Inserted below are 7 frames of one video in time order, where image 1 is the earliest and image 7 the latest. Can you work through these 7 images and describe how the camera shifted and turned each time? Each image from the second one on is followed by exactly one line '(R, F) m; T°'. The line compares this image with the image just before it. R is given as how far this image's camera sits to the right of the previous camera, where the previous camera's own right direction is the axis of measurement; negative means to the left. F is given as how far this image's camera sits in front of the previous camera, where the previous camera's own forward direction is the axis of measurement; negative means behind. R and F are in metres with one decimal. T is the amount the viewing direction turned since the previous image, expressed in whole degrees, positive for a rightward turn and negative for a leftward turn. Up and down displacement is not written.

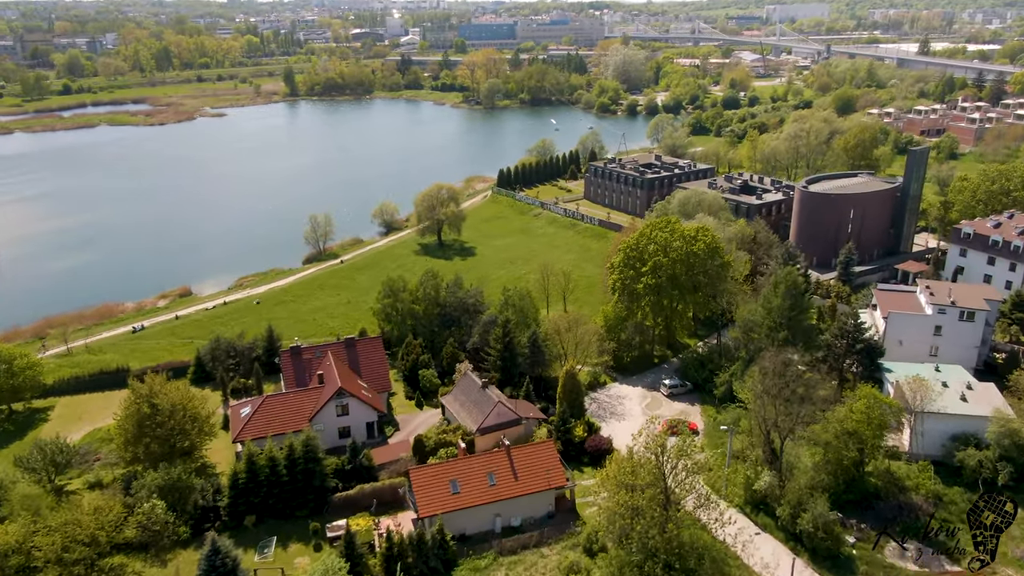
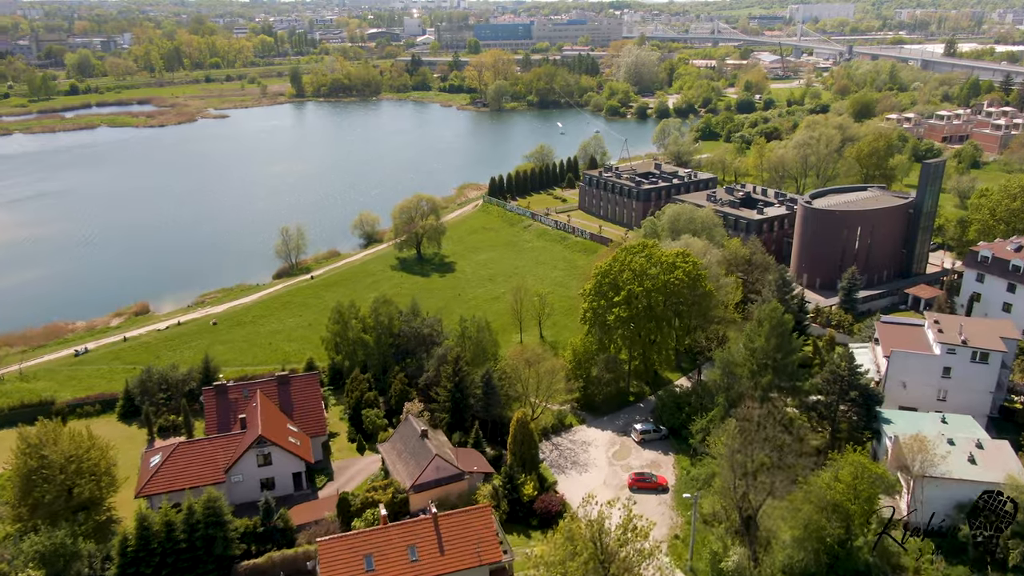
(+3.0, +4.1) m; -2°
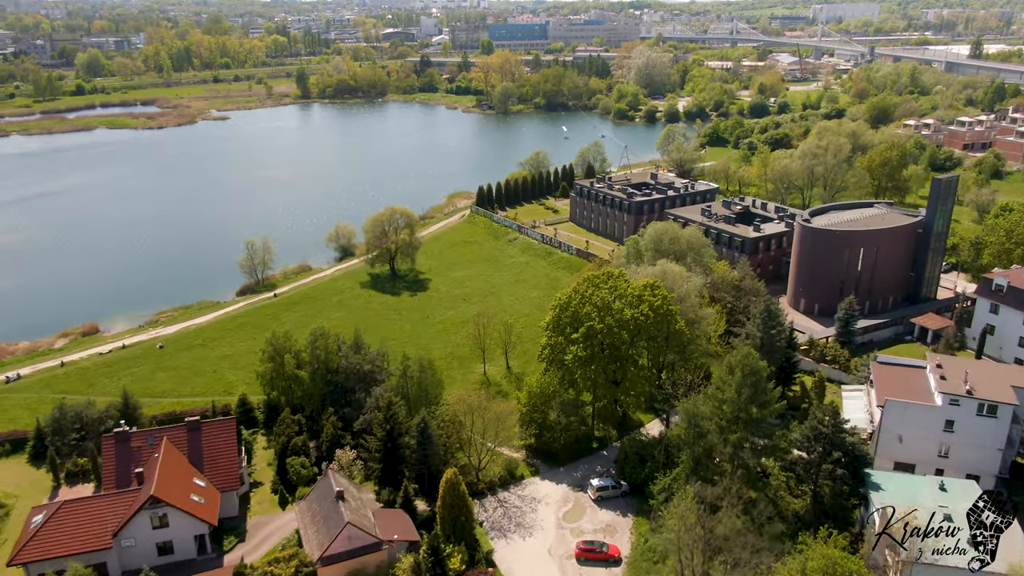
(+3.1, +4.0) m; -1°
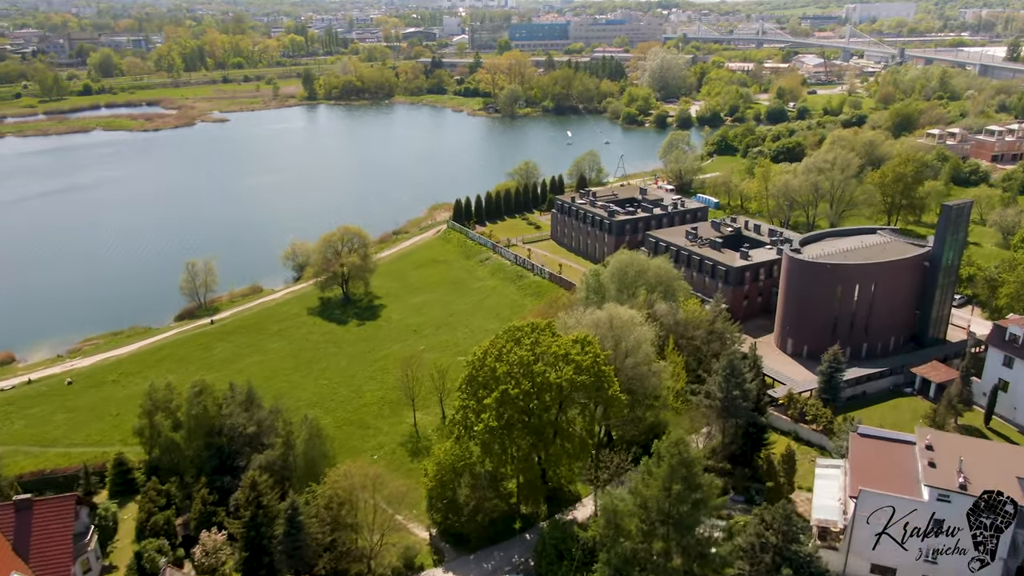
(+4.4, +5.4) m; -2°
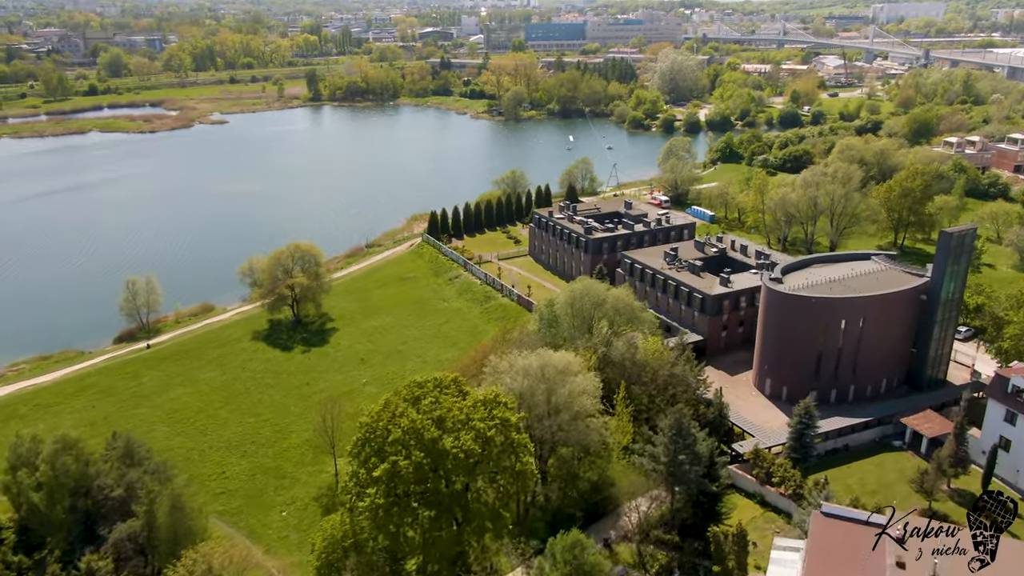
(+3.8, +4.2) m; -2°
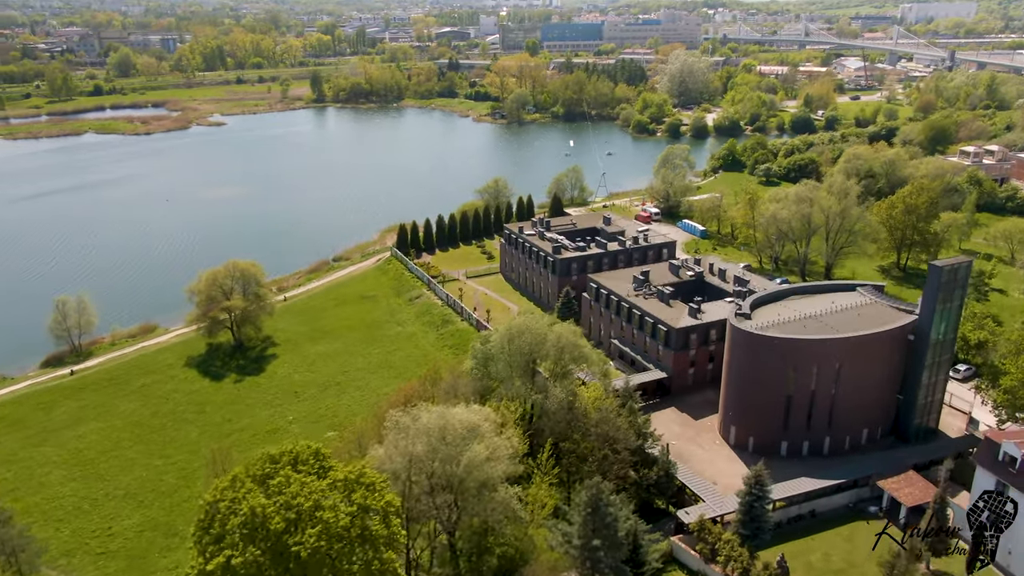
(+3.9, +4.1) m; -2°
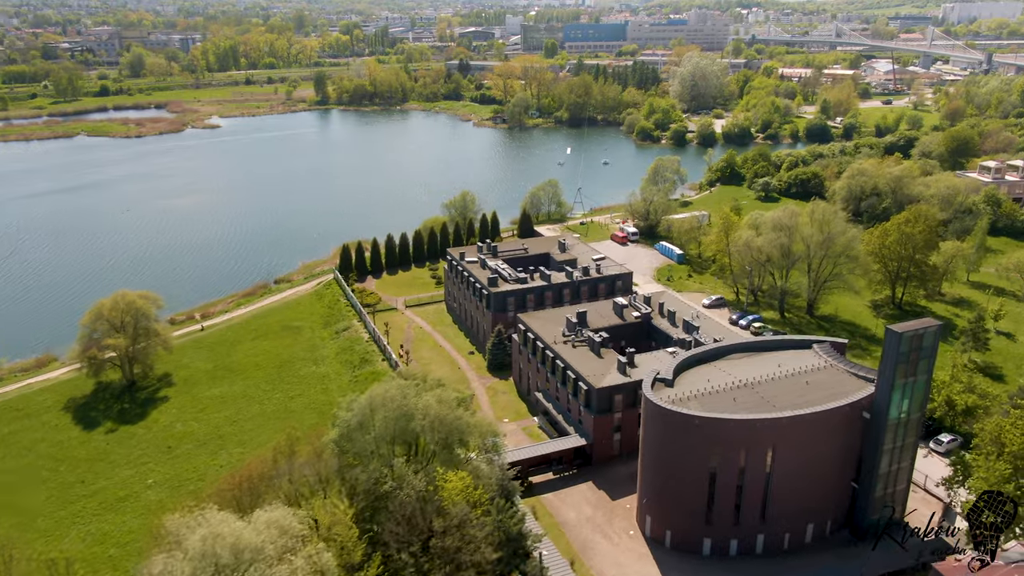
(+5.8, +5.8) m; -2°
